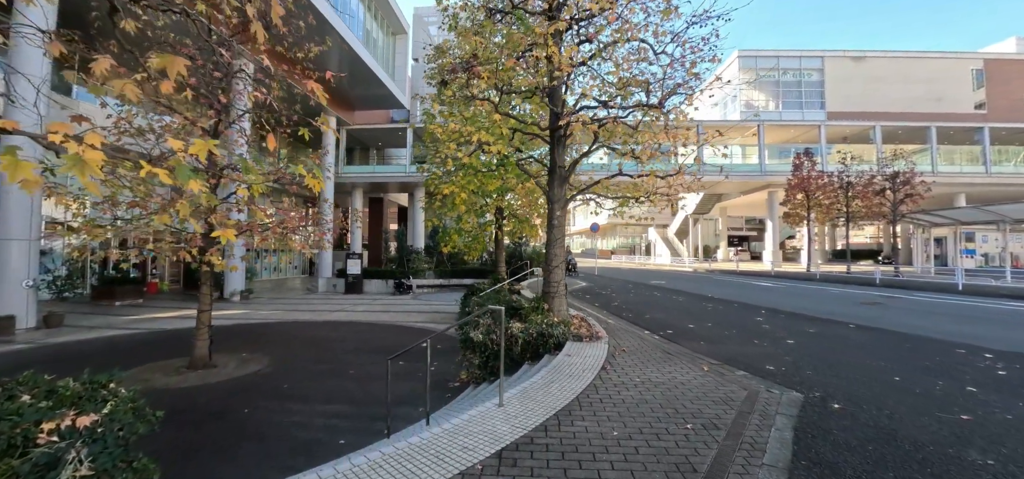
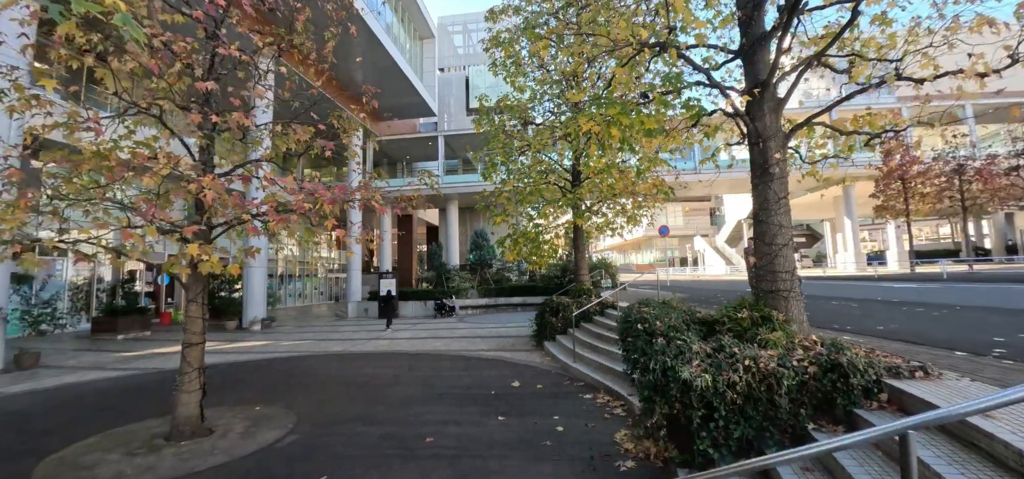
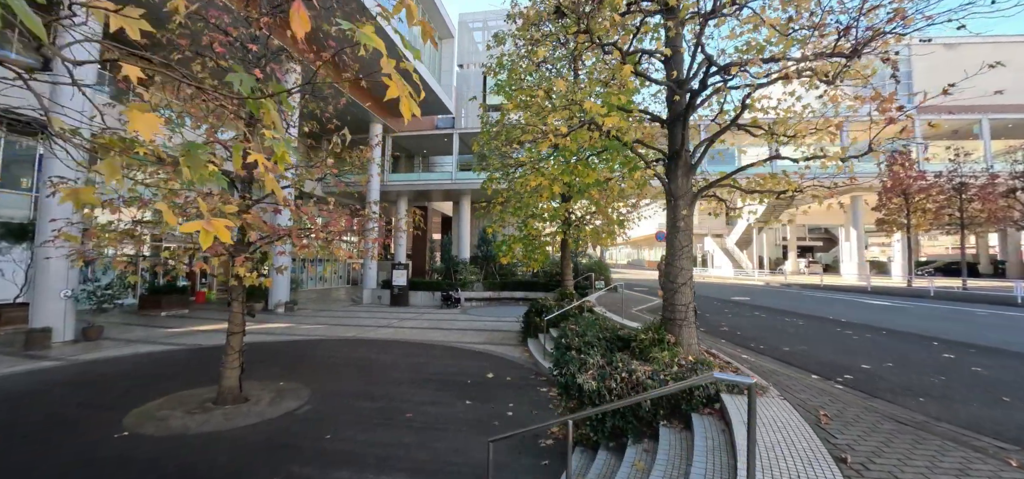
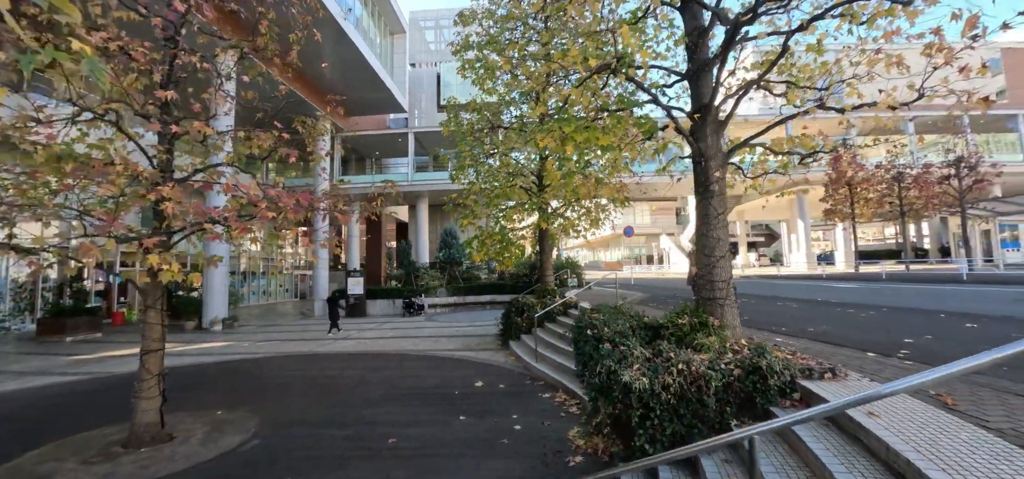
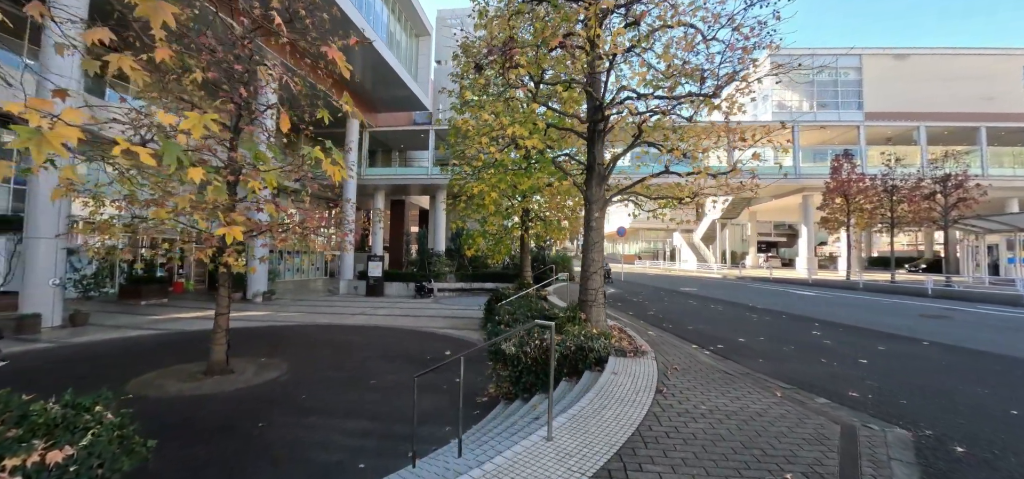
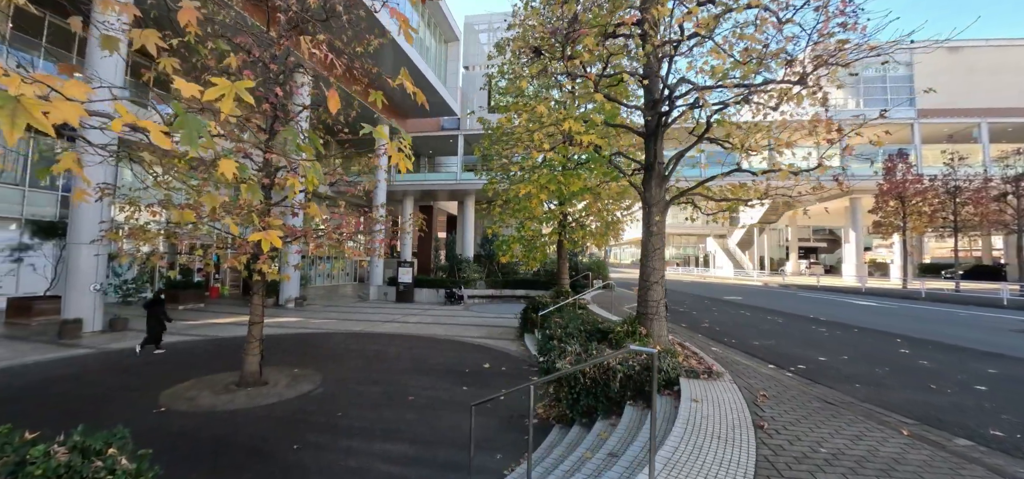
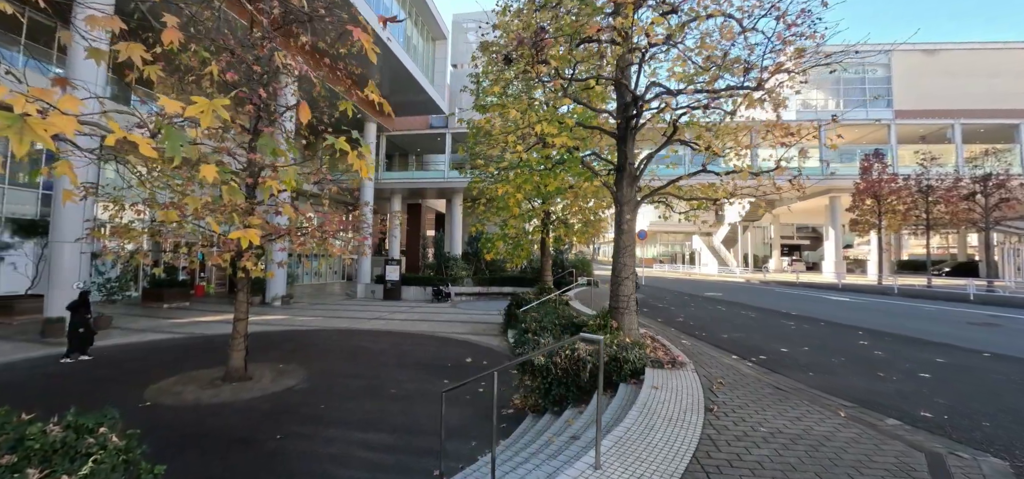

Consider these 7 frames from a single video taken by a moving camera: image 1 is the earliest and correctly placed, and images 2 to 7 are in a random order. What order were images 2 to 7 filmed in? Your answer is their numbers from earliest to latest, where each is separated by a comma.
5, 7, 6, 3, 4, 2
